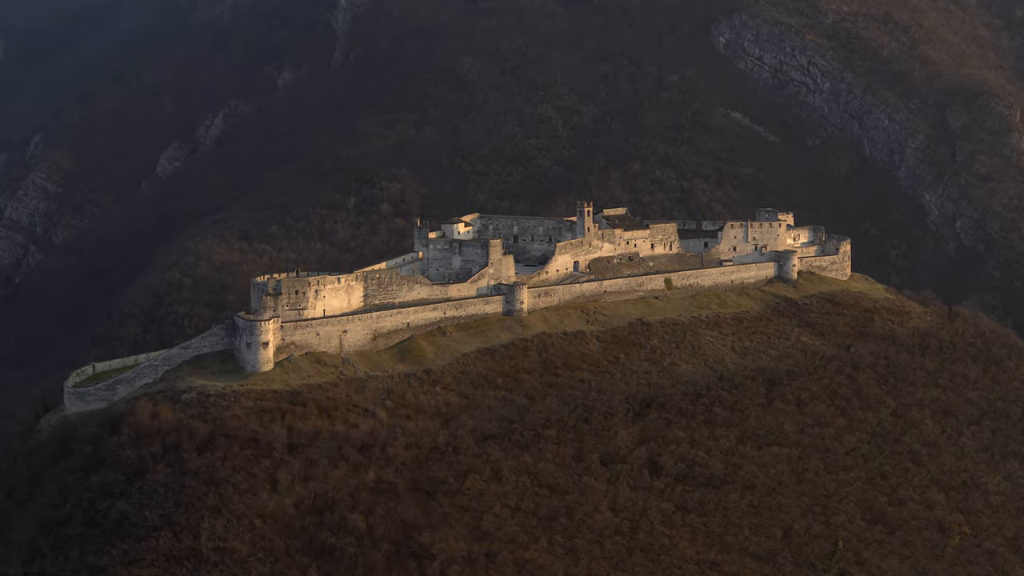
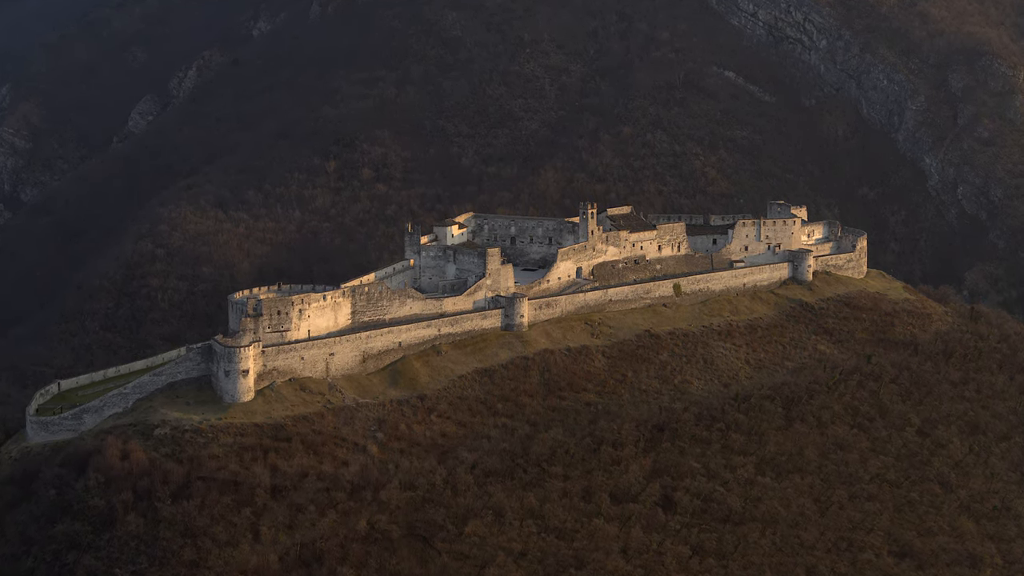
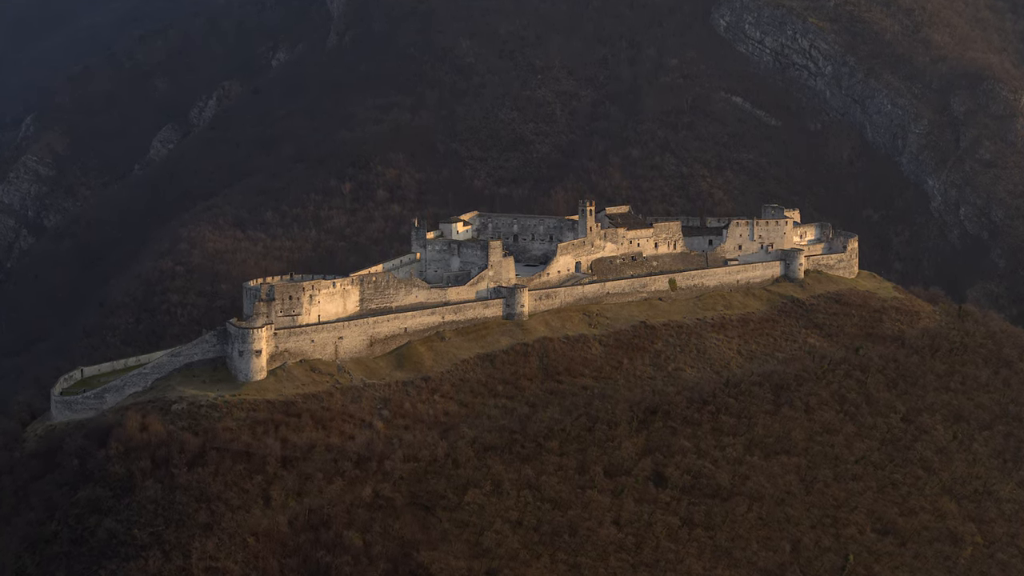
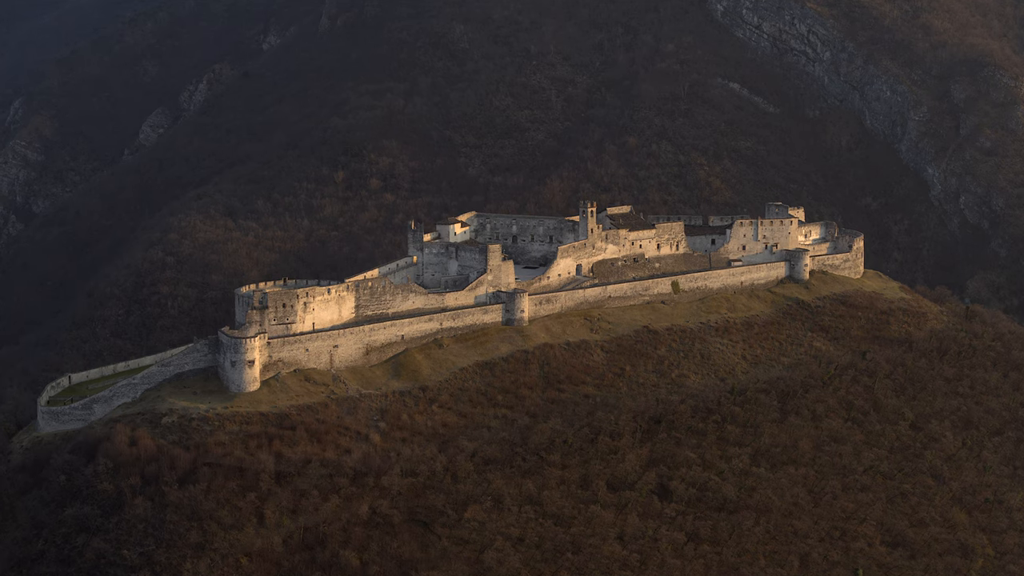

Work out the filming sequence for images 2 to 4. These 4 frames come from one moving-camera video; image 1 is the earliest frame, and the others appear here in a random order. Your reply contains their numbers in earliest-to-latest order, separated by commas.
3, 4, 2
